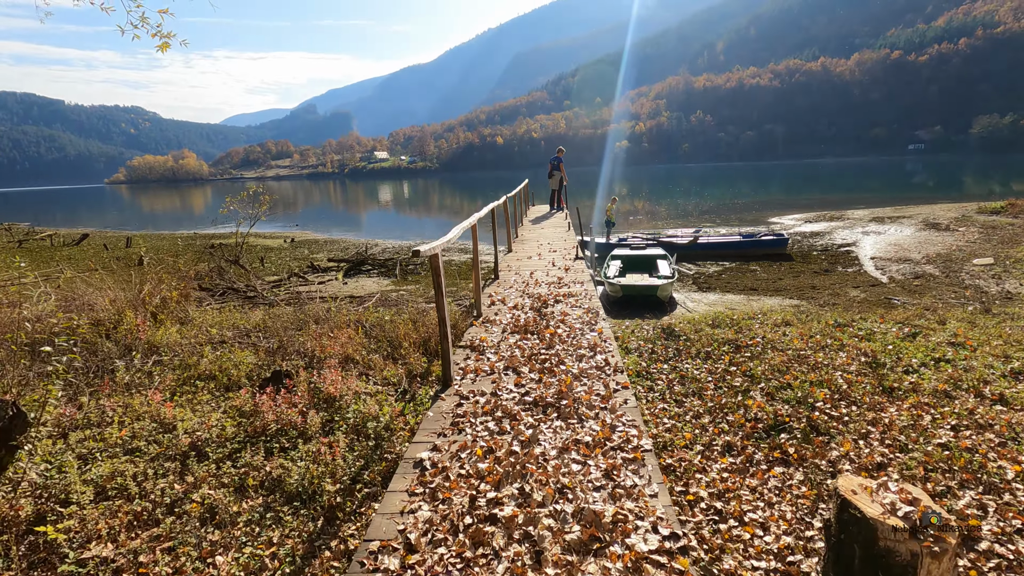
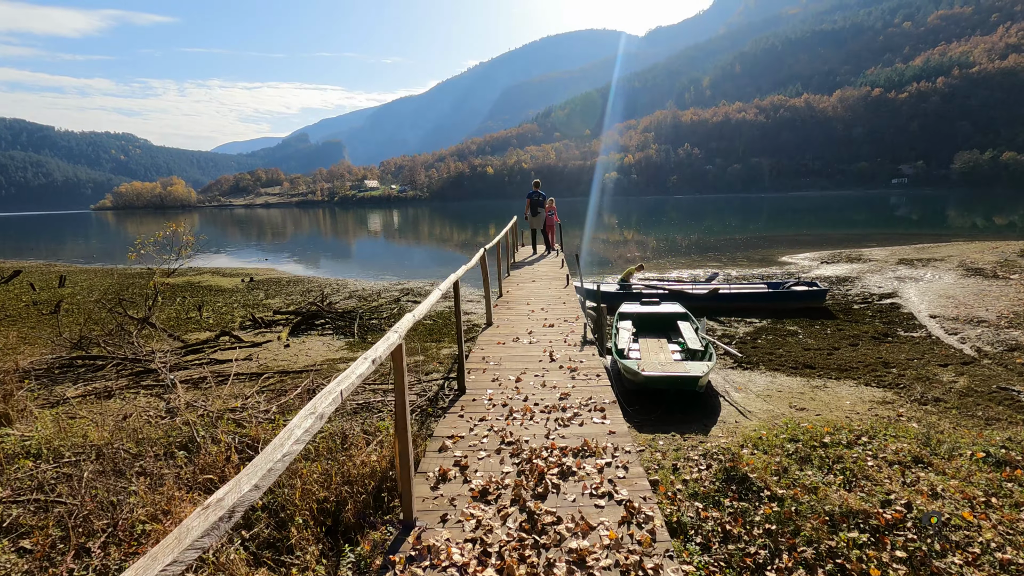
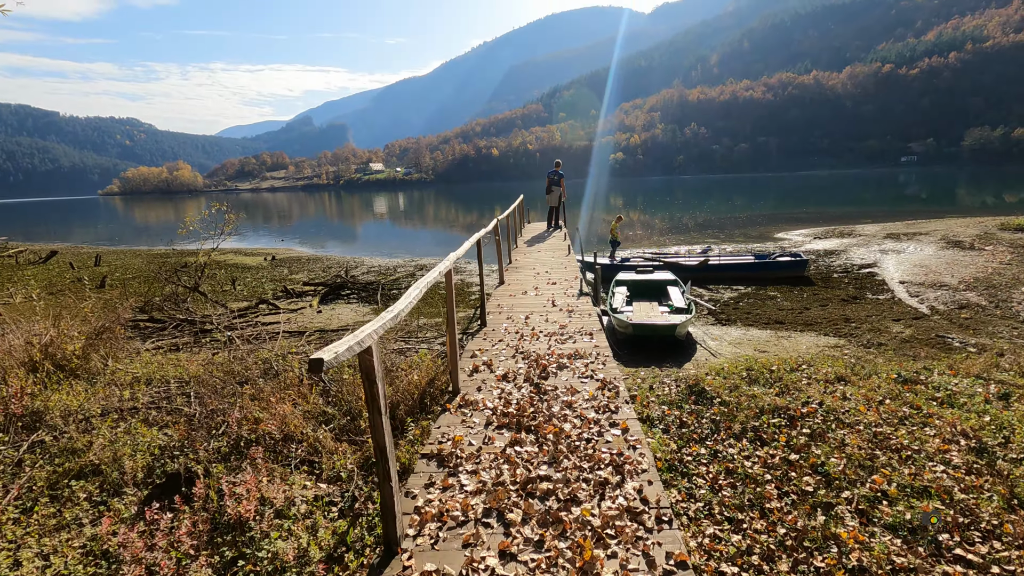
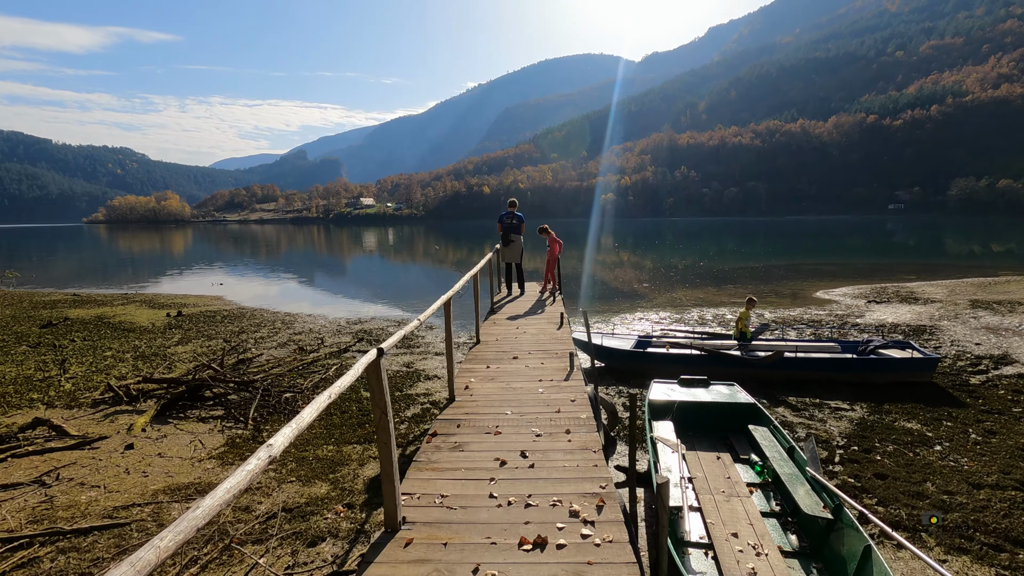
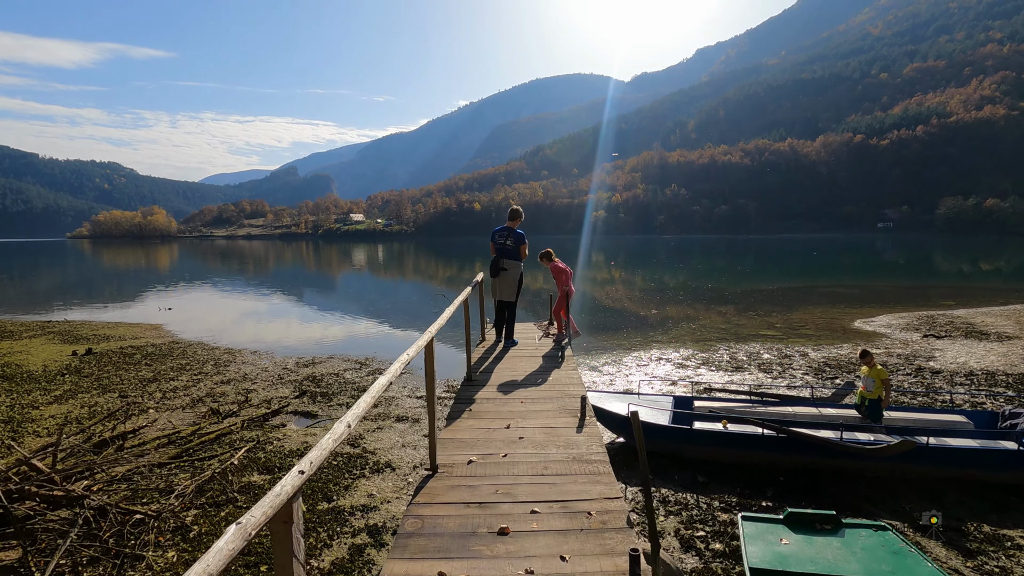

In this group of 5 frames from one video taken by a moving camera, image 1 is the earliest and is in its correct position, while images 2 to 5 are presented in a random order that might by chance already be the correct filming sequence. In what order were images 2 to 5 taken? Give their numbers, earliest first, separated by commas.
3, 2, 4, 5
